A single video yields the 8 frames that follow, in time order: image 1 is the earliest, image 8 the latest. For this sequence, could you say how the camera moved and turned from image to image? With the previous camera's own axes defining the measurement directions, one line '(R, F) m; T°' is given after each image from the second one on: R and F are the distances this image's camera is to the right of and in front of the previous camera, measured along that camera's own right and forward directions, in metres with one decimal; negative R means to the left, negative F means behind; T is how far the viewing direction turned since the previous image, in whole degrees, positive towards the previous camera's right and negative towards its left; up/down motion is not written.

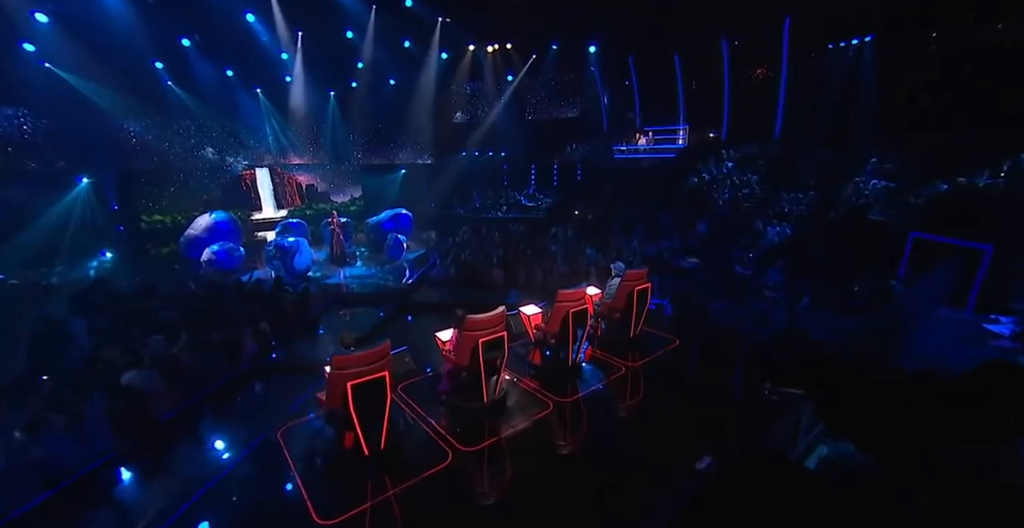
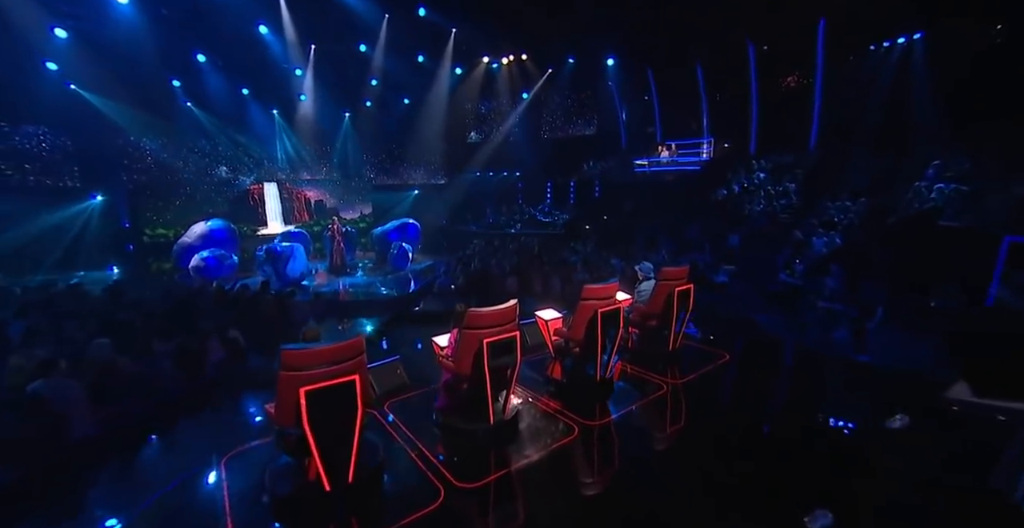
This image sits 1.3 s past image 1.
(0.0, +0.8) m; -2°
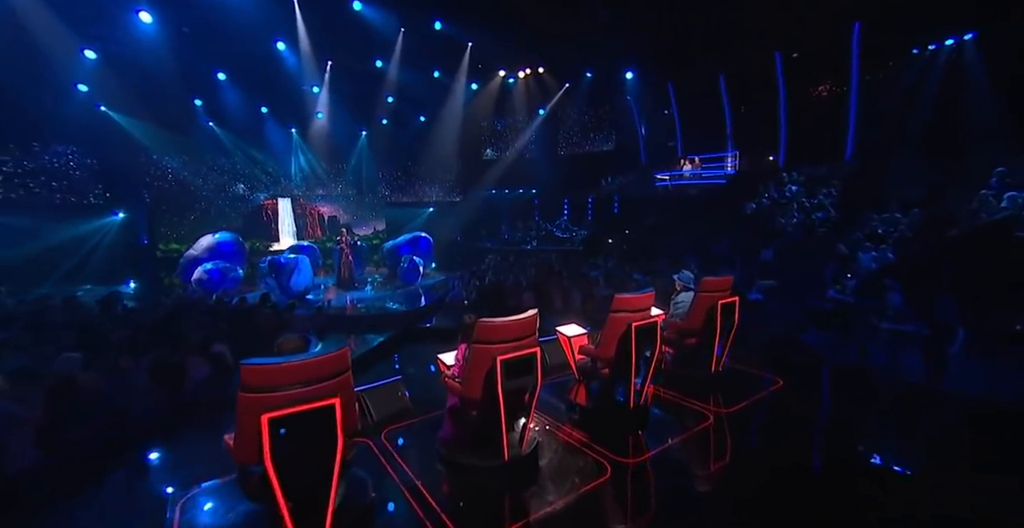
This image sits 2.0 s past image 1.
(0.0, +0.5) m; -2°
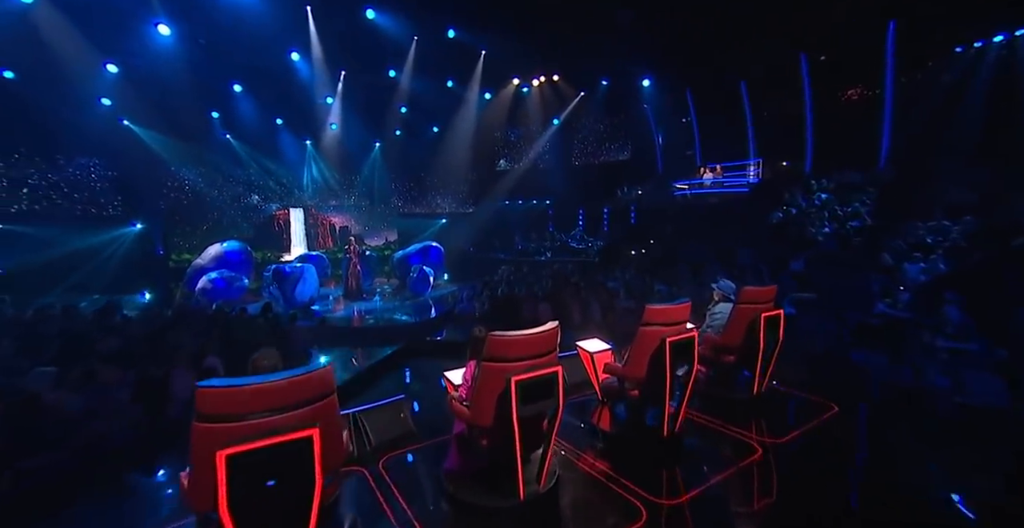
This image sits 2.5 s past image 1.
(0.0, +0.3) m; -2°
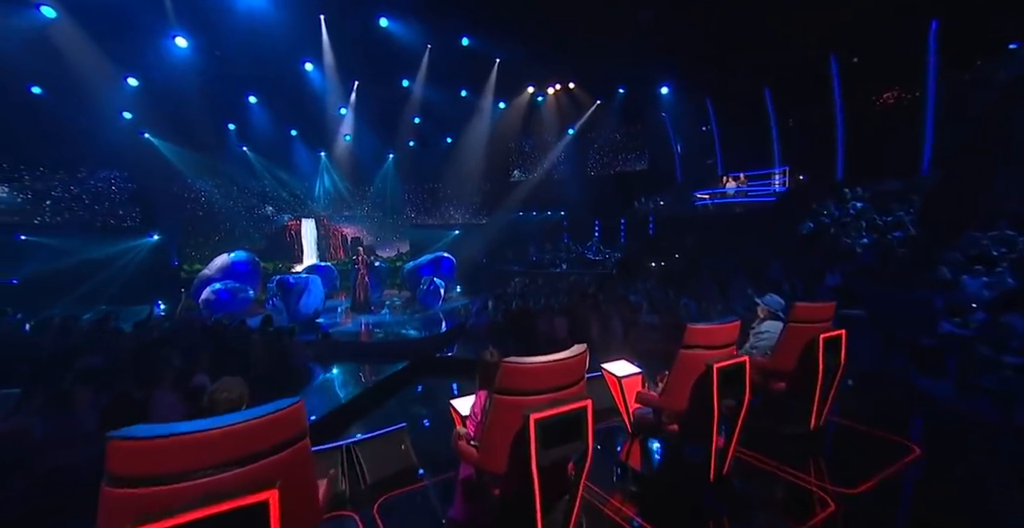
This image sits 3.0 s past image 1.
(0.0, +0.4) m; -2°
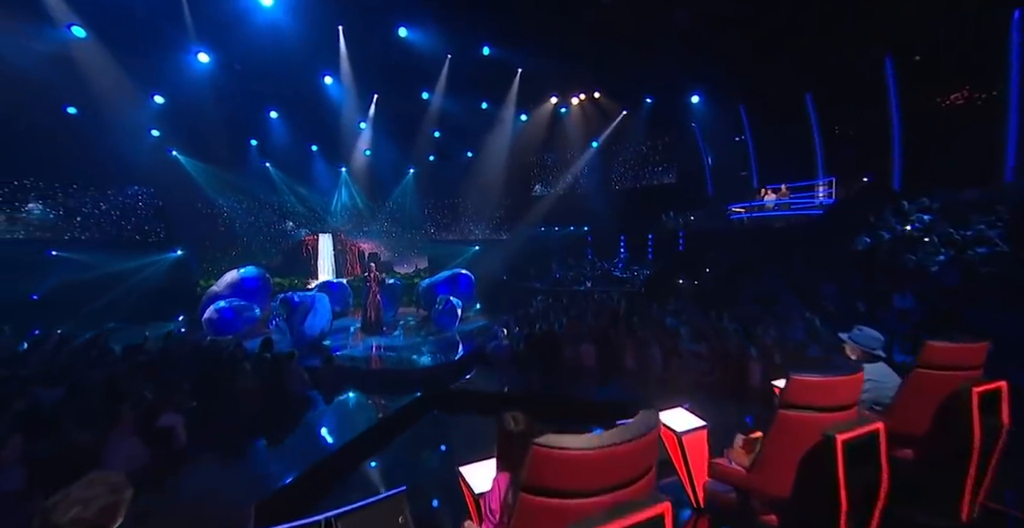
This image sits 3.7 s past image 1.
(0.0, +0.6) m; -3°
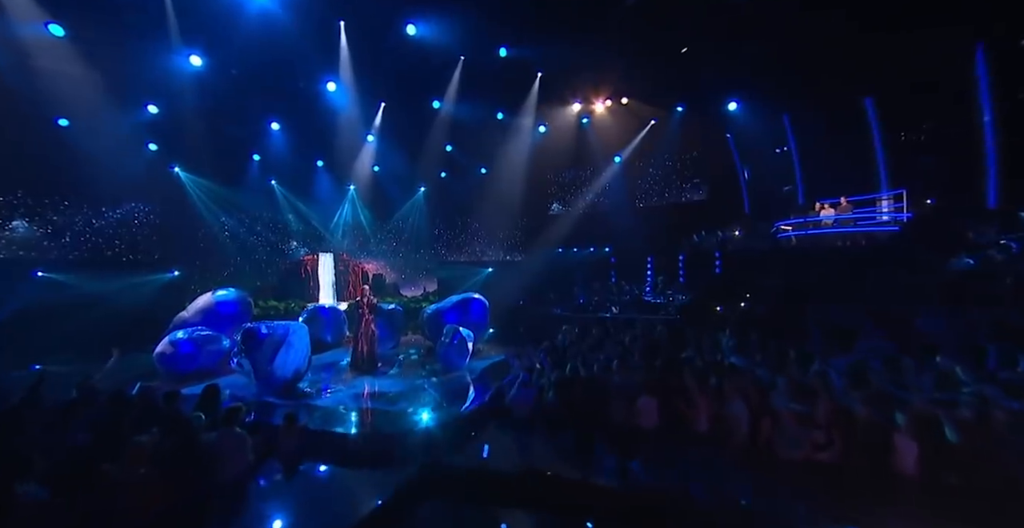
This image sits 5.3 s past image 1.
(-0.2, +1.2) m; -1°
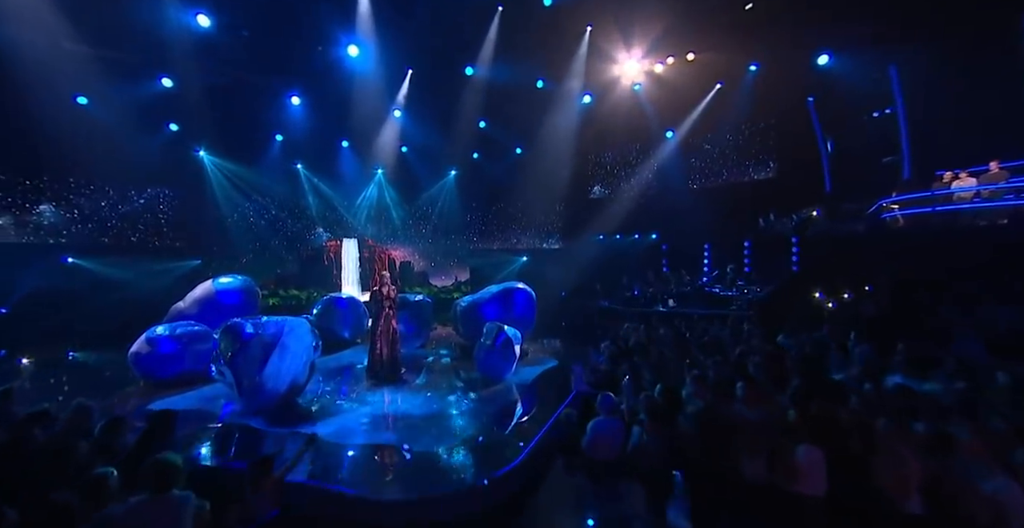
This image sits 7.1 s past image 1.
(-0.3, +1.3) m; -4°
